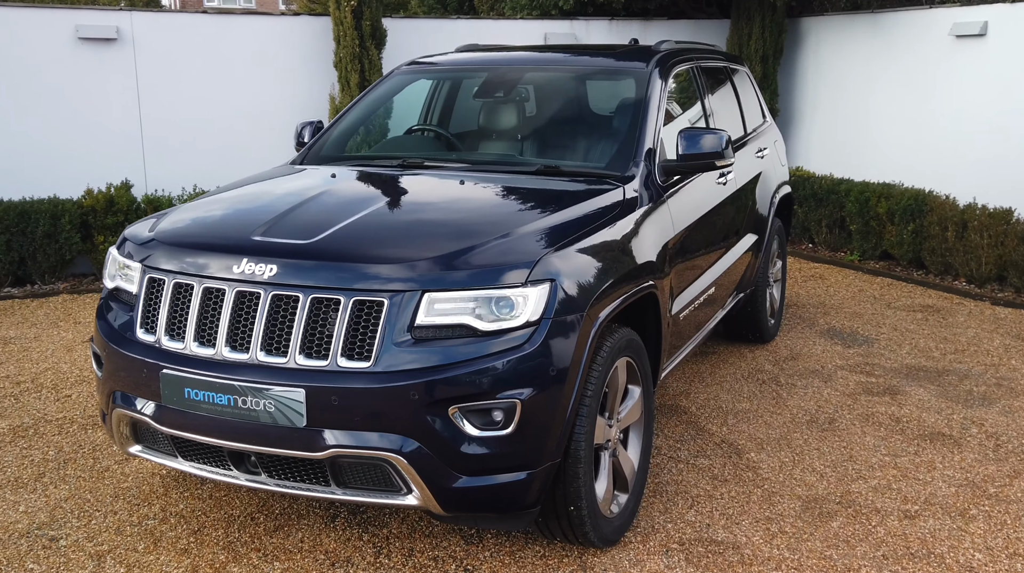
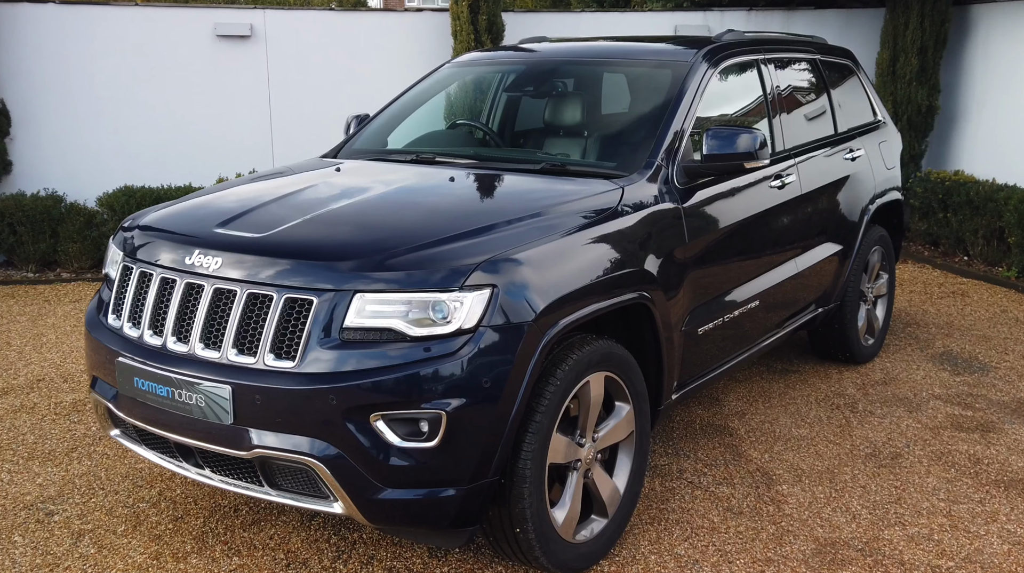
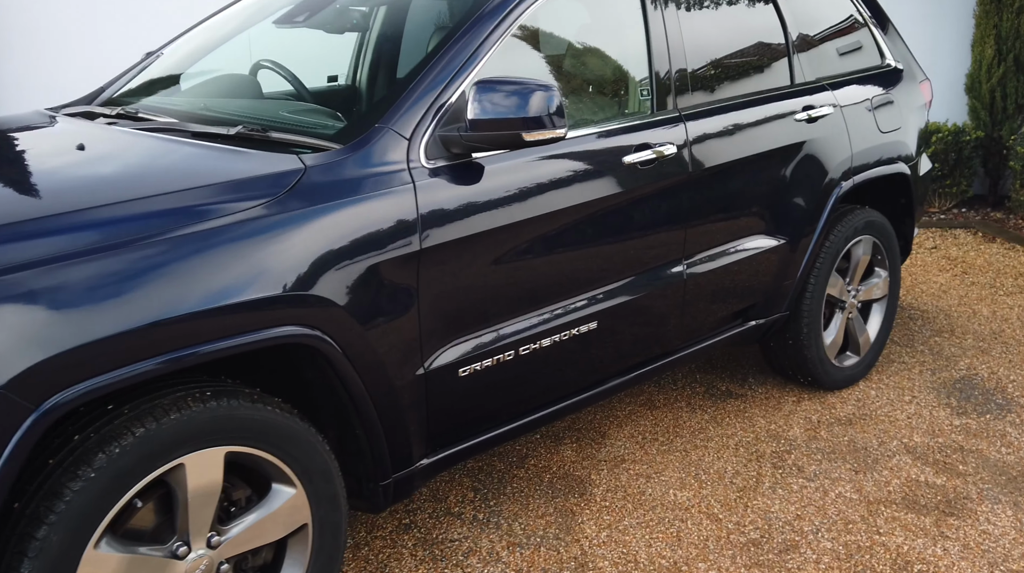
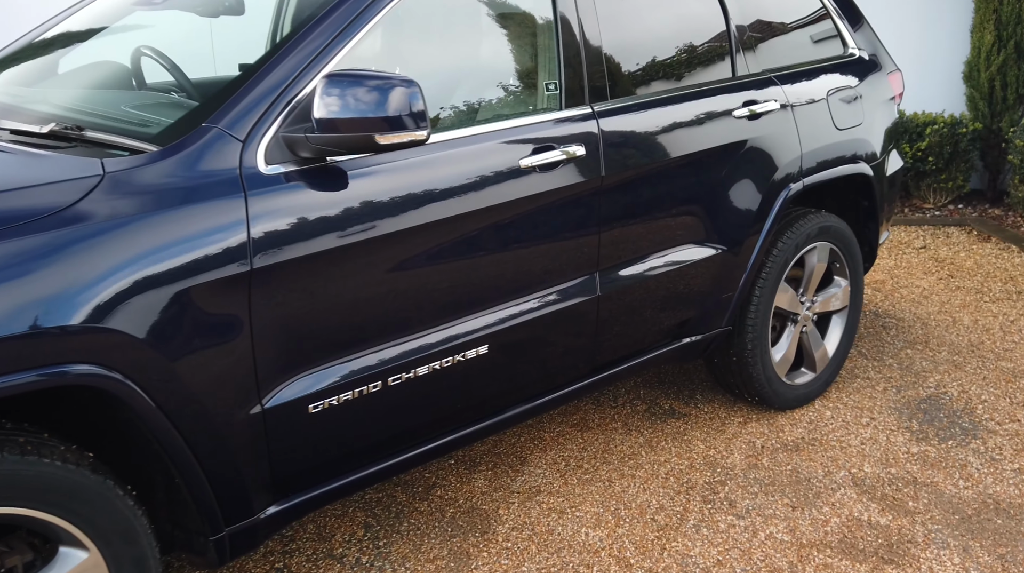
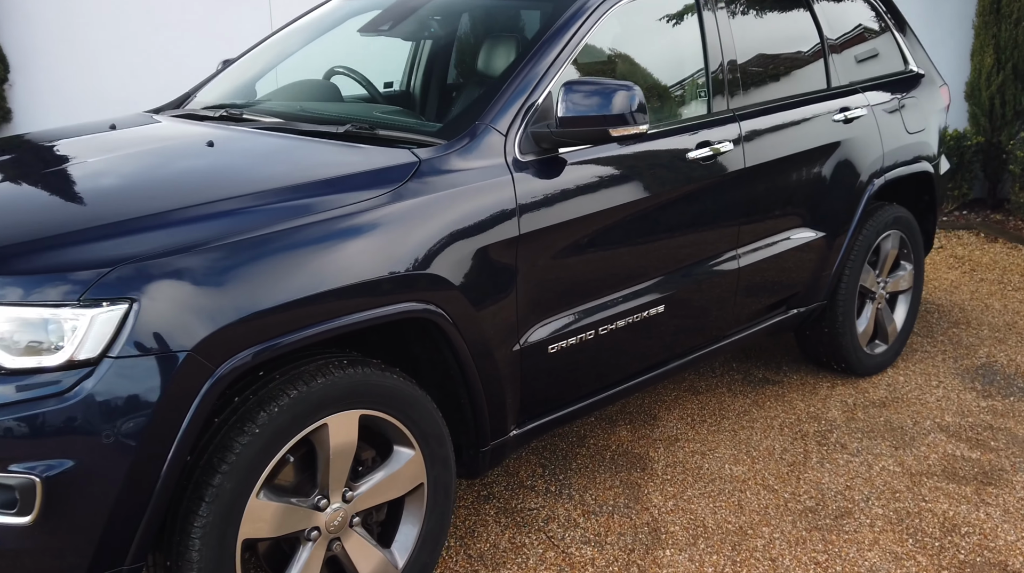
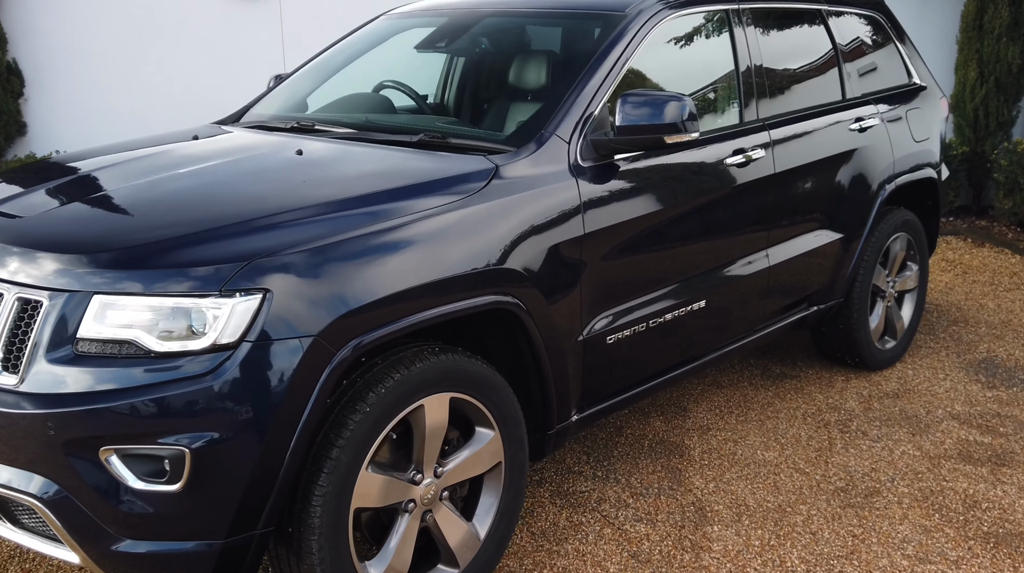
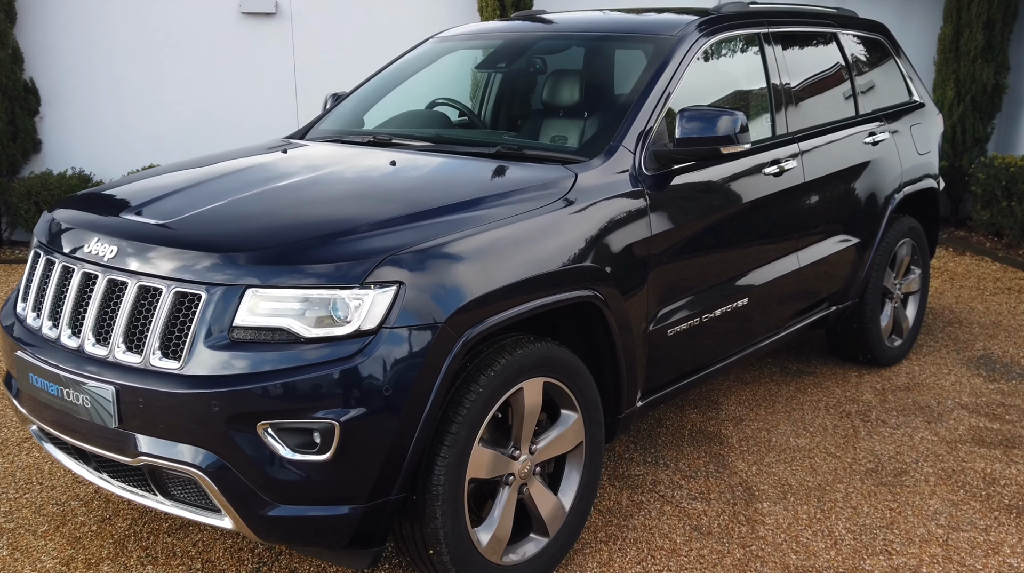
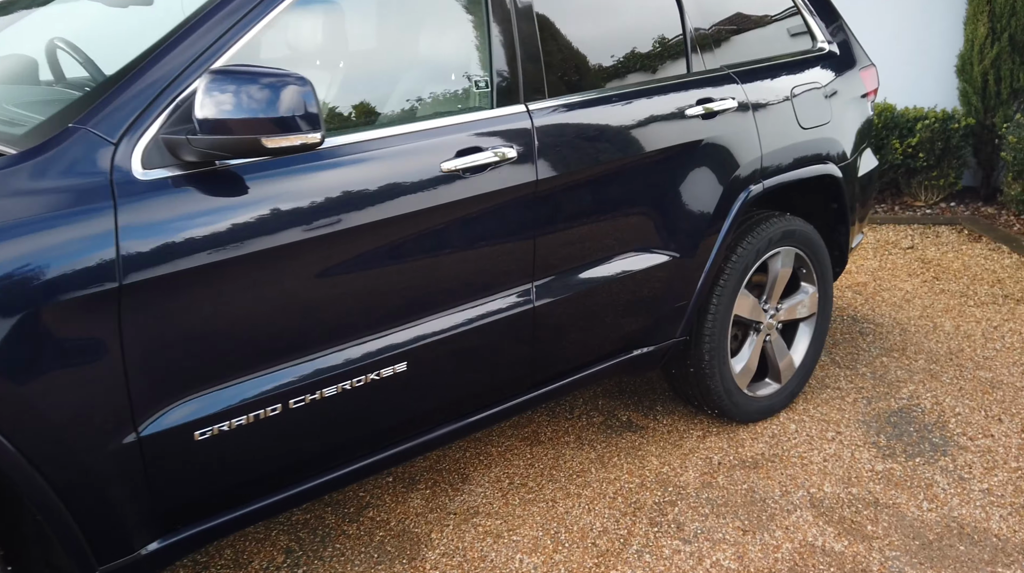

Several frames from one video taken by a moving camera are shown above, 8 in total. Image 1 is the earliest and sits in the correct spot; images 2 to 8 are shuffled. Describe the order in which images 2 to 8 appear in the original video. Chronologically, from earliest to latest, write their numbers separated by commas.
2, 7, 6, 5, 3, 4, 8
